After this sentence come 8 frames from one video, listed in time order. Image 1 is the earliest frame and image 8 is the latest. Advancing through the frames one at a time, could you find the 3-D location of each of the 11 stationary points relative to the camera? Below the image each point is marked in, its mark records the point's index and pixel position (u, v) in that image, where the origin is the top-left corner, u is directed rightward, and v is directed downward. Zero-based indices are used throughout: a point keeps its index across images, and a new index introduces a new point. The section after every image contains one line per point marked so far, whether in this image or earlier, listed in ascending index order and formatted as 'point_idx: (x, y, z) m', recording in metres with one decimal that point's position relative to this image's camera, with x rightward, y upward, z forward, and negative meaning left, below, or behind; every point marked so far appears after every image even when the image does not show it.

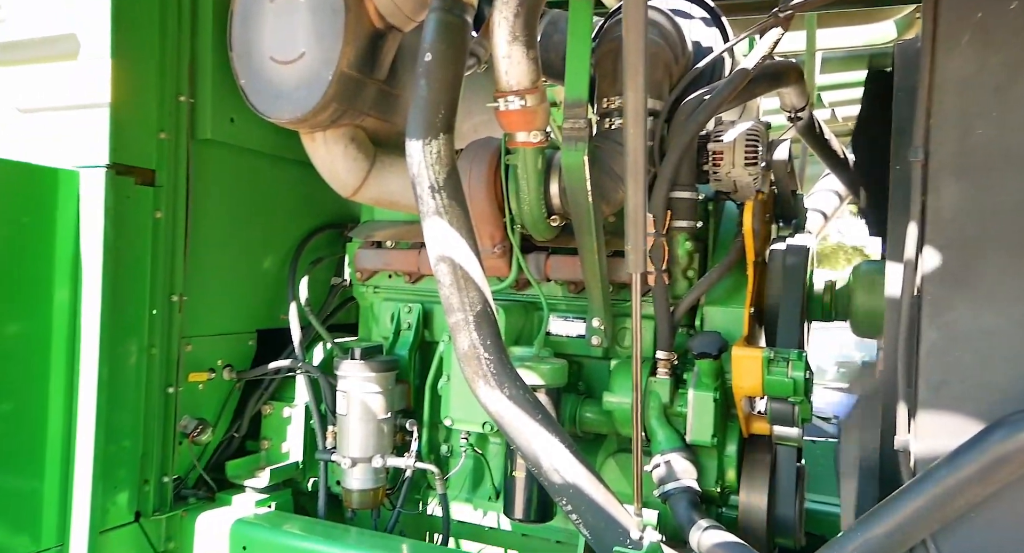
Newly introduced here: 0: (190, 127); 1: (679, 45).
0: (-0.9, +0.4, +2.3) m
1: (+0.4, +0.6, +2.2) m
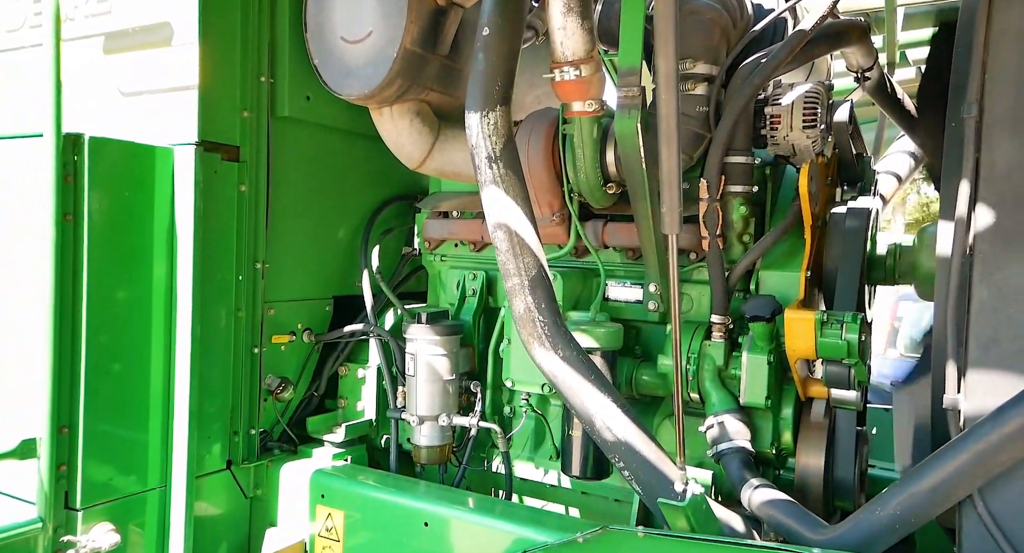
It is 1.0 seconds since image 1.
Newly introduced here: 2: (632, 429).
0: (-0.7, +0.5, +2.5) m
1: (+0.6, +0.7, +2.2) m
2: (+0.3, -0.3, +1.9) m
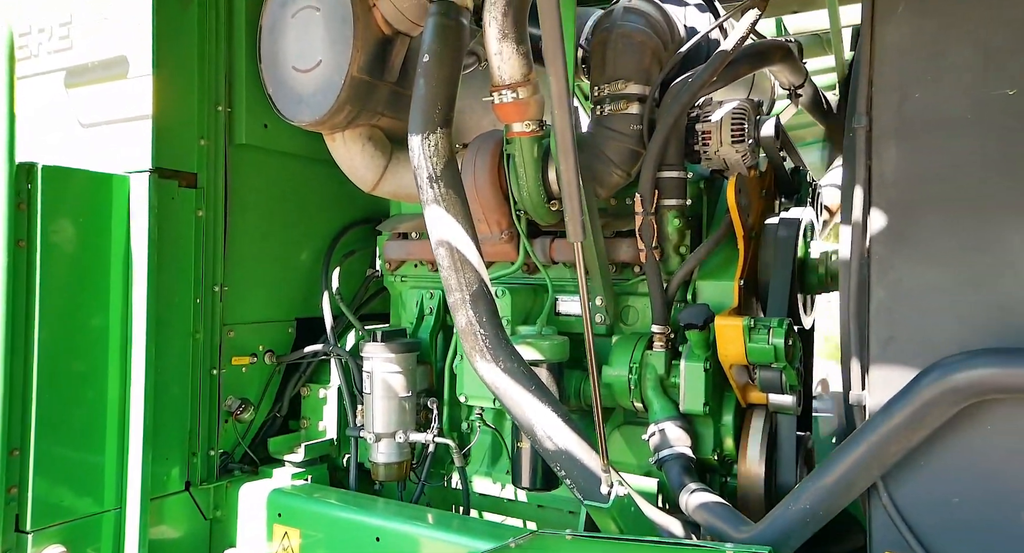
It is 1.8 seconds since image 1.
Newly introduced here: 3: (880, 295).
0: (-0.8, +0.4, +2.6) m
1: (+0.4, +0.7, +2.3) m
2: (+0.2, -0.4, +2.0) m
3: (+0.7, 0.0, +1.5) m
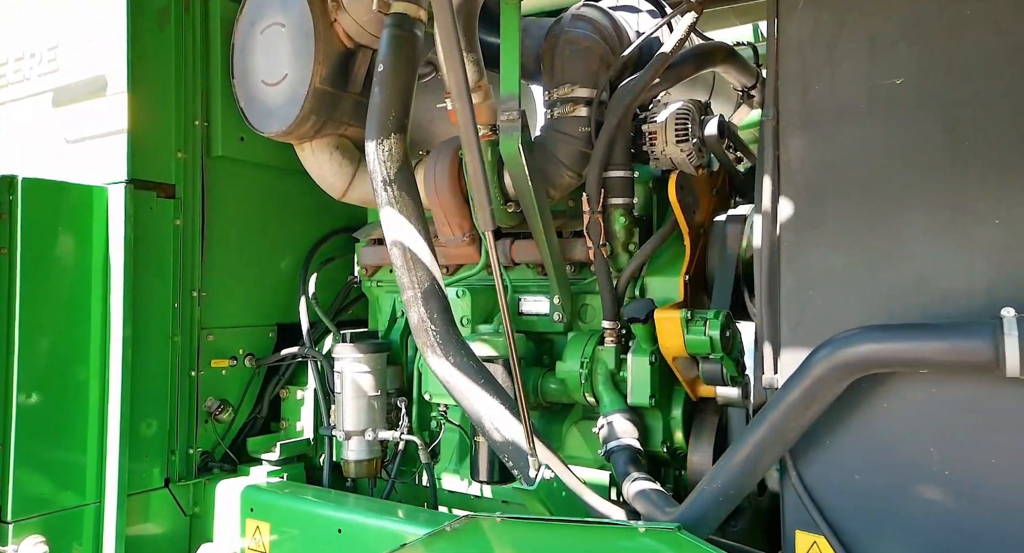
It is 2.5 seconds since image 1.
0: (-1.0, +0.4, +2.7) m
1: (+0.3, +0.7, +2.4) m
2: (0.0, -0.4, +2.0) m
3: (+0.5, 0.0, +1.6) m
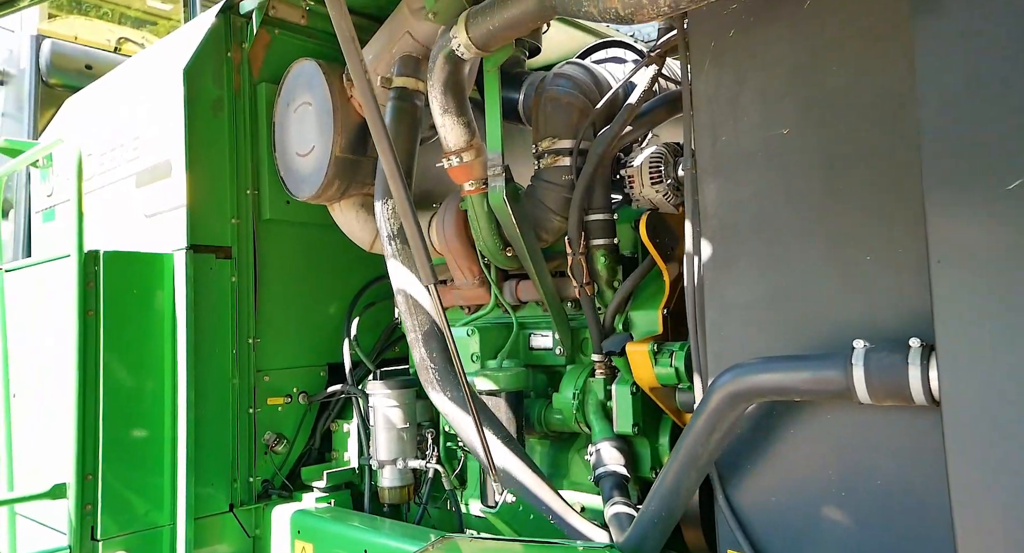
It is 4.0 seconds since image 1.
0: (-0.9, +0.2, +3.1) m
1: (+0.2, +0.6, +2.5) m
2: (0.0, -0.5, +2.2) m
3: (+0.4, -0.1, +1.7) m
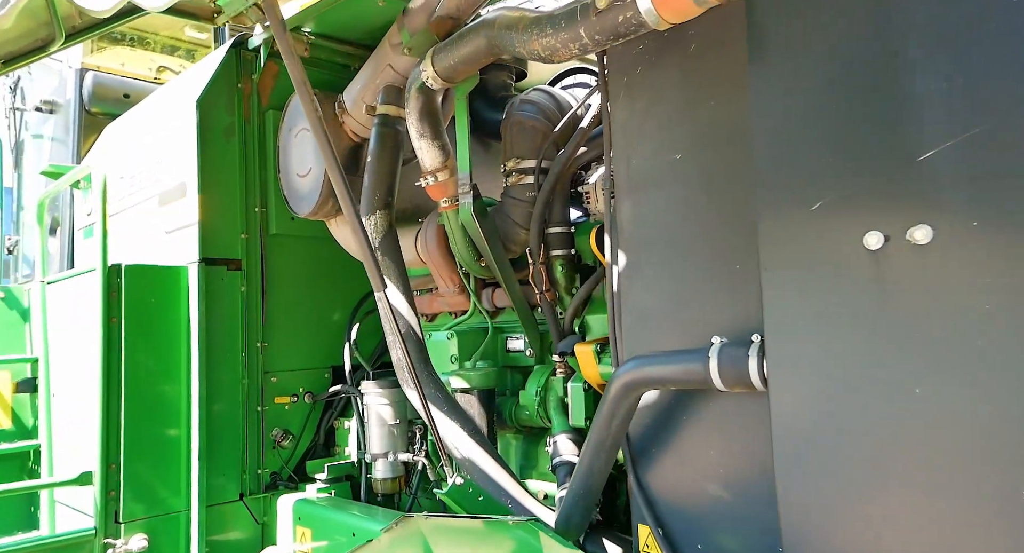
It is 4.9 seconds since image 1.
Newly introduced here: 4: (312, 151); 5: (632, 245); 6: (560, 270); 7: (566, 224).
0: (-1.0, +0.2, +3.4) m
1: (+0.1, +0.5, +2.8) m
2: (-0.1, -0.5, +2.5) m
3: (+0.3, -0.1, +2.0) m
4: (-0.7, +0.5, +3.1) m
5: (+0.3, +0.1, +1.9) m
6: (+0.2, 0.0, +2.7) m
7: (+0.2, +0.2, +2.7) m
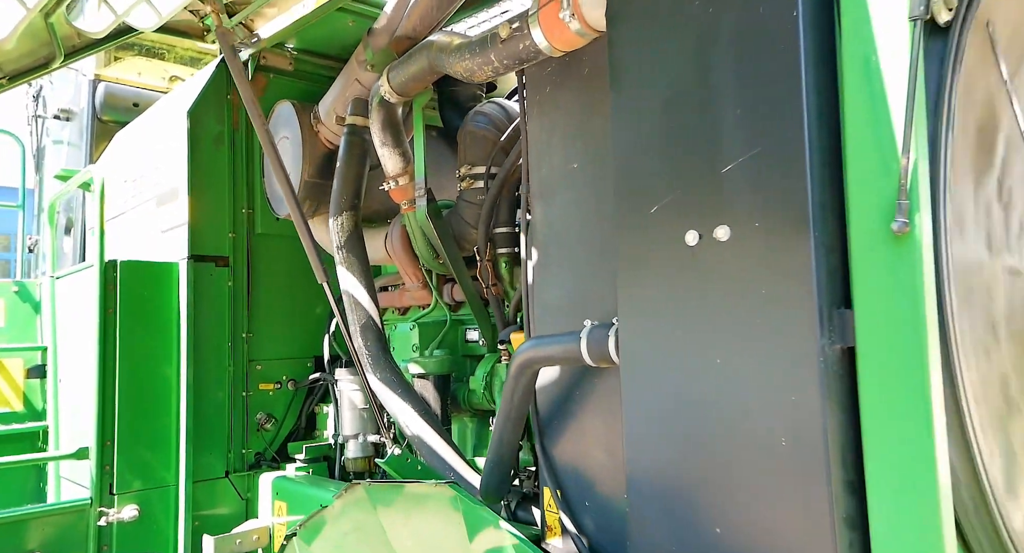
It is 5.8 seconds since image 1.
0: (-1.1, +0.2, +3.7) m
1: (0.0, +0.5, +3.0) m
2: (-0.3, -0.5, +2.8) m
3: (+0.1, -0.1, +2.2) m
4: (-0.9, +0.5, +3.4) m
5: (+0.1, +0.1, +2.2) m
6: (0.0, 0.0, +2.9) m
7: (0.0, +0.2, +2.9) m
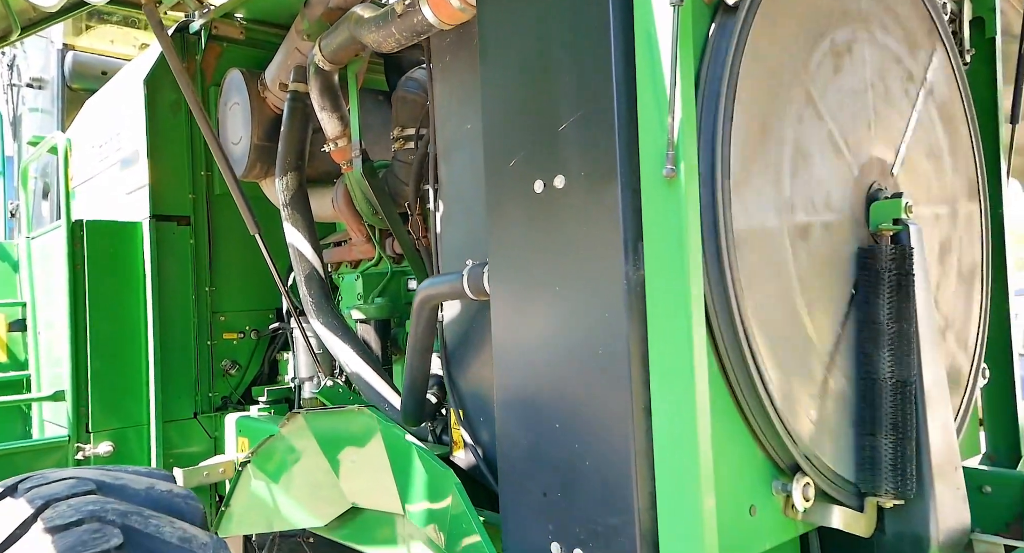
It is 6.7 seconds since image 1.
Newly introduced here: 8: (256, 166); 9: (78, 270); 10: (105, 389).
0: (-1.4, +0.4, +3.9) m
1: (-0.3, +0.7, +3.3) m
2: (-0.5, -0.3, +3.1) m
3: (-0.2, +0.1, +2.5) m
4: (-1.2, +0.7, +3.7) m
5: (-0.2, +0.2, +2.5) m
6: (-0.3, +0.2, +3.2) m
7: (-0.3, +0.4, +3.2) m
8: (-1.1, +0.5, +3.6) m
9: (-1.8, 0.0, +3.6) m
10: (-1.7, -0.5, +3.6) m
